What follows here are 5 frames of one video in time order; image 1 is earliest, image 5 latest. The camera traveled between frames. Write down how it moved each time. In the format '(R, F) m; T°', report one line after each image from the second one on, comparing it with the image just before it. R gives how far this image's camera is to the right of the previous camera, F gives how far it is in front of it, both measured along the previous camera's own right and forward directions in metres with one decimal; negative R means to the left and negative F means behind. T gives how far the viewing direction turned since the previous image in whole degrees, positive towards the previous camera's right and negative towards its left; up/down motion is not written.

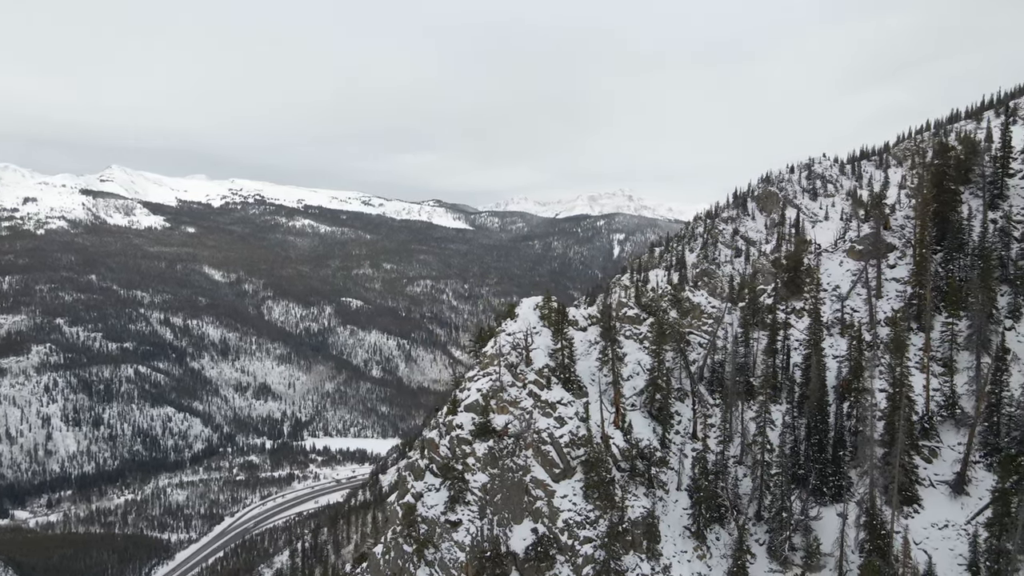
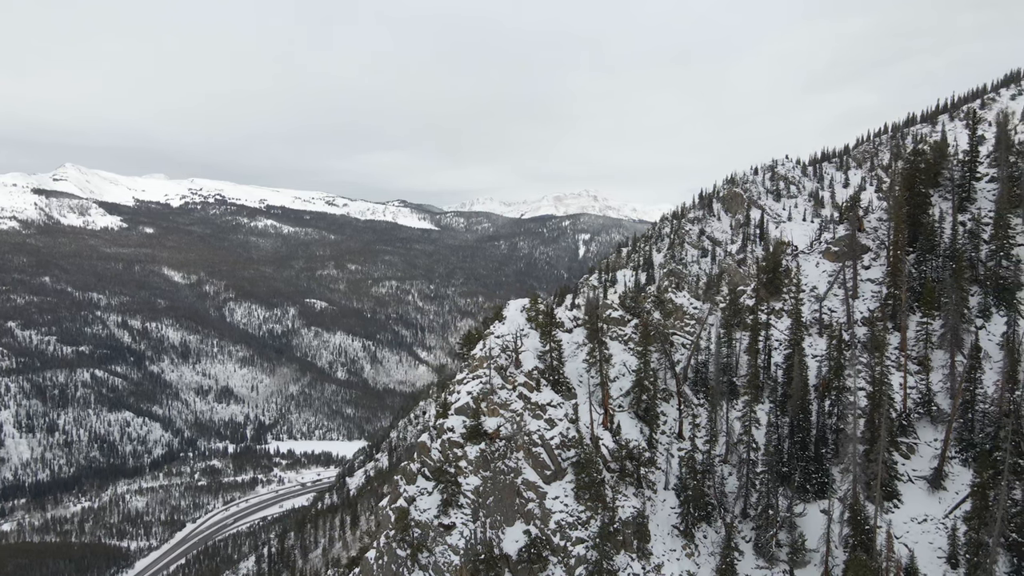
(-1.0, 0.0) m; +2°
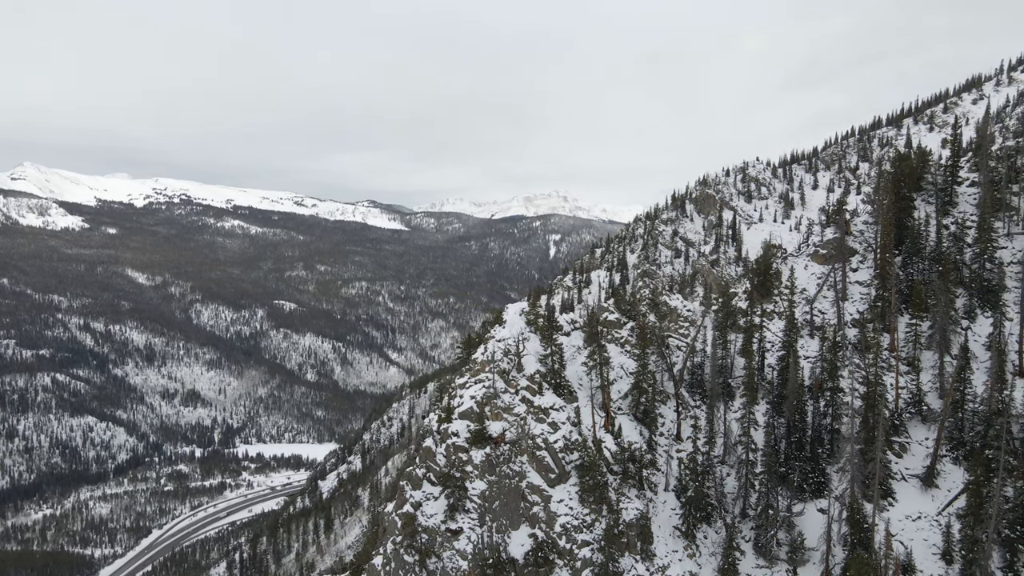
(-1.5, -0.4) m; +1°
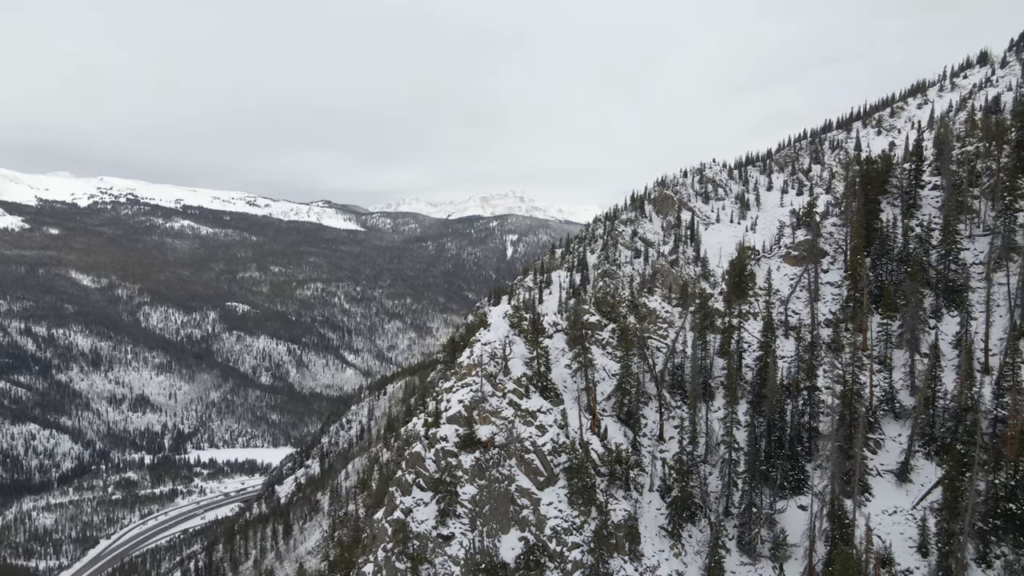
(-1.2, +0.1) m; +3°
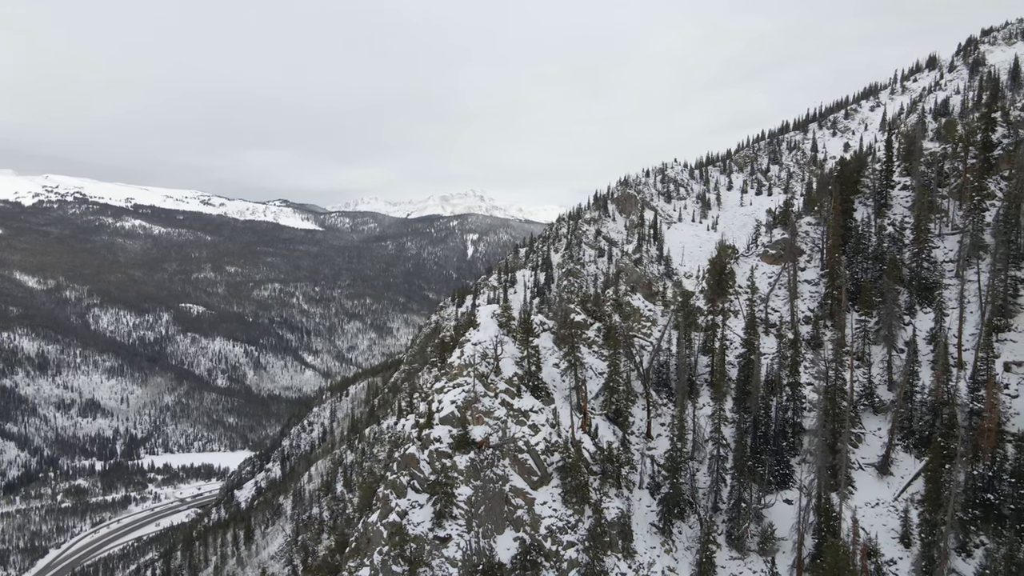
(-1.4, +0.1) m; +2°
